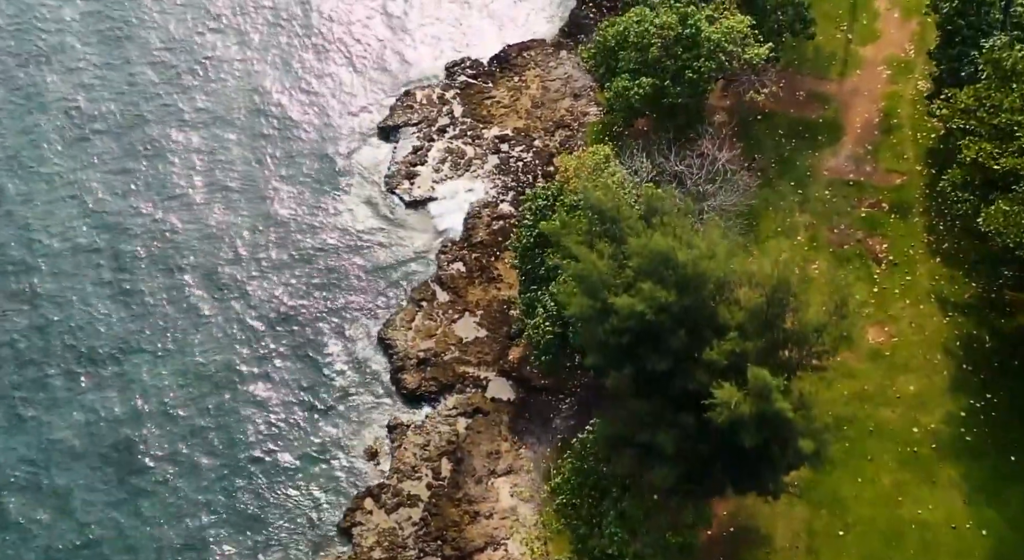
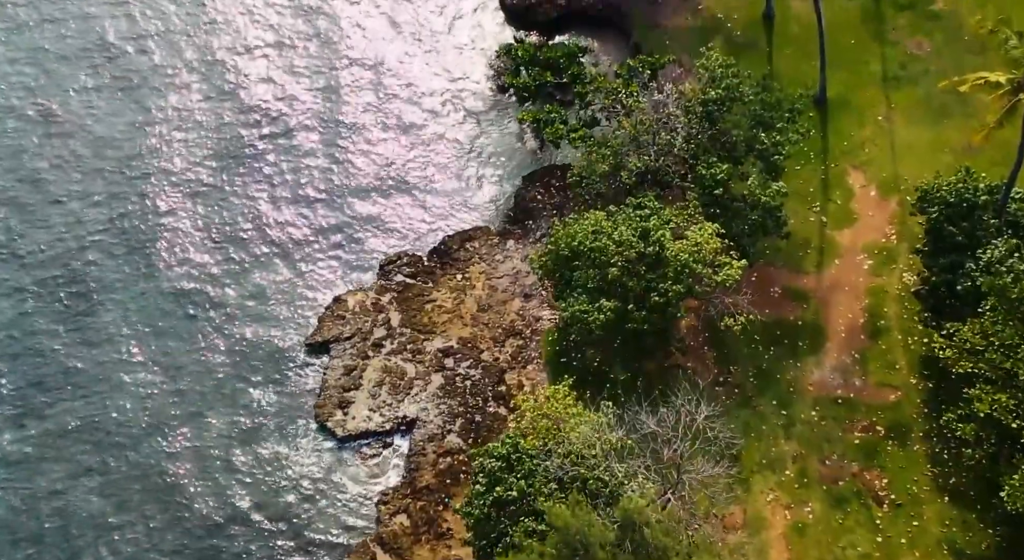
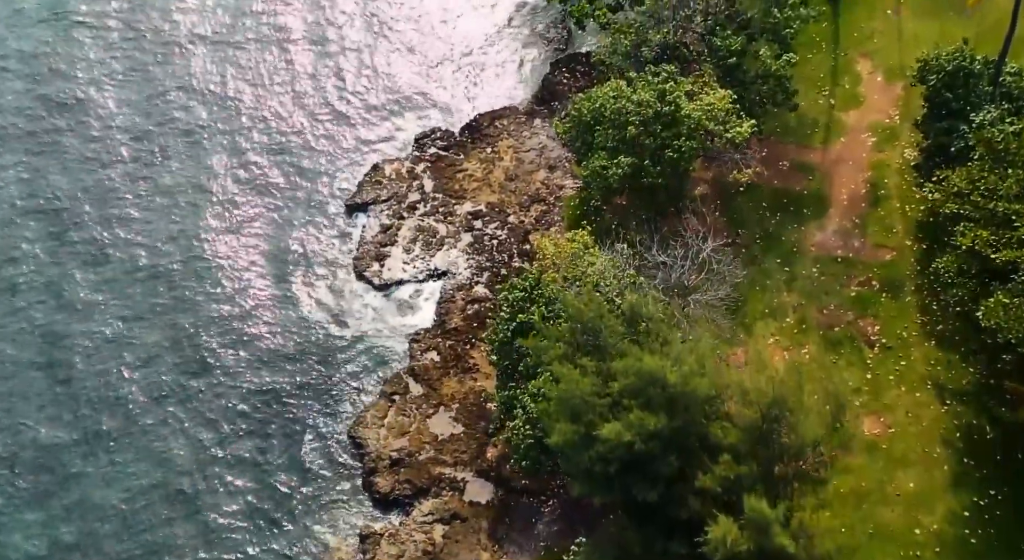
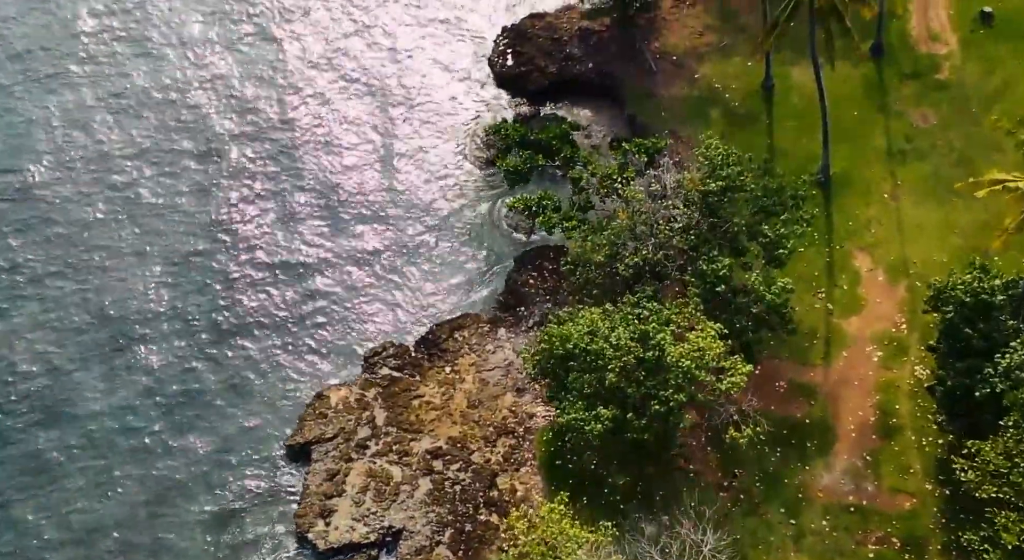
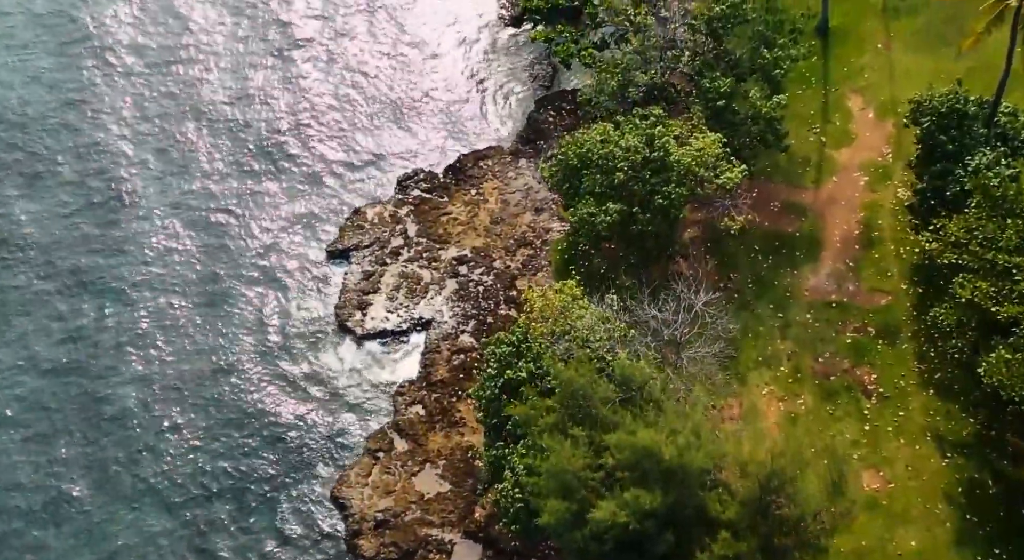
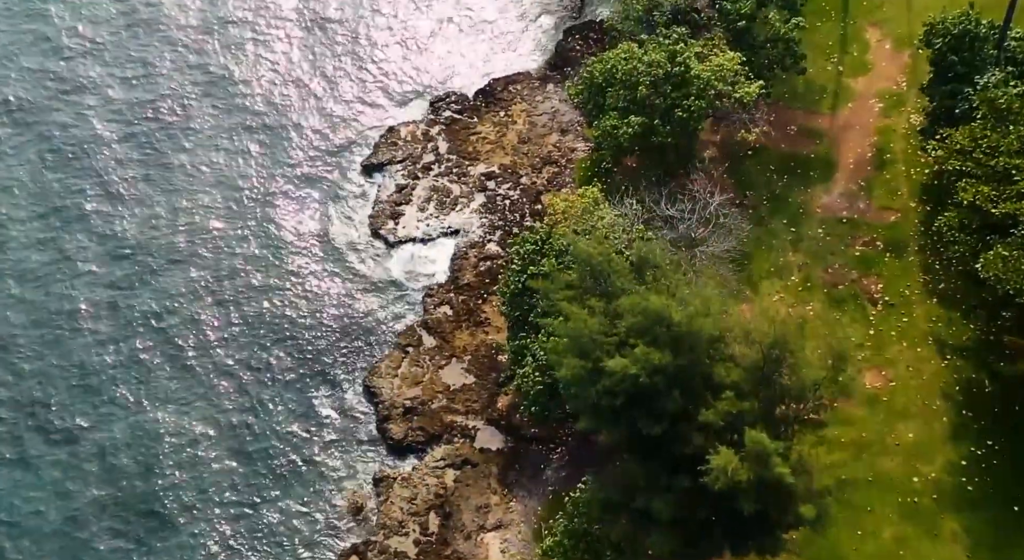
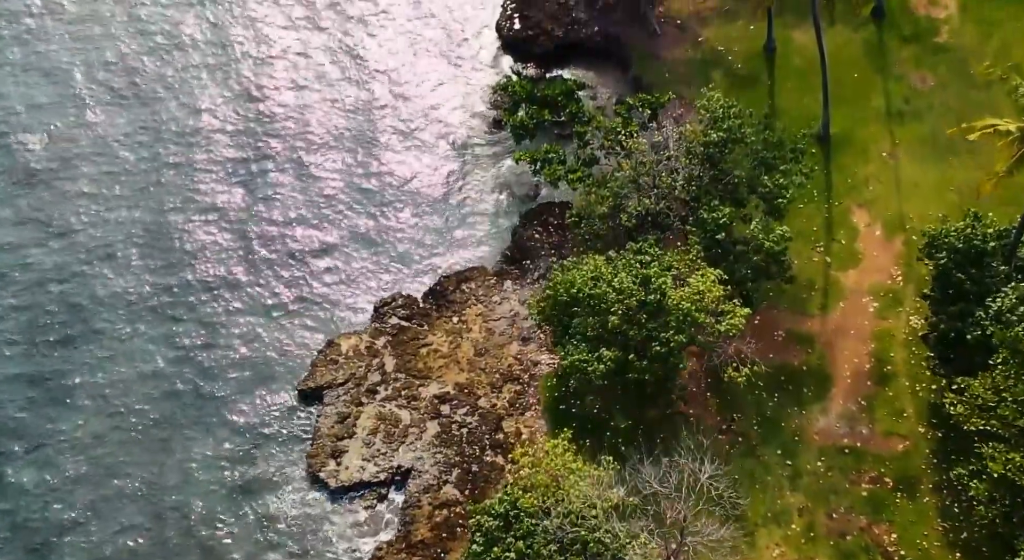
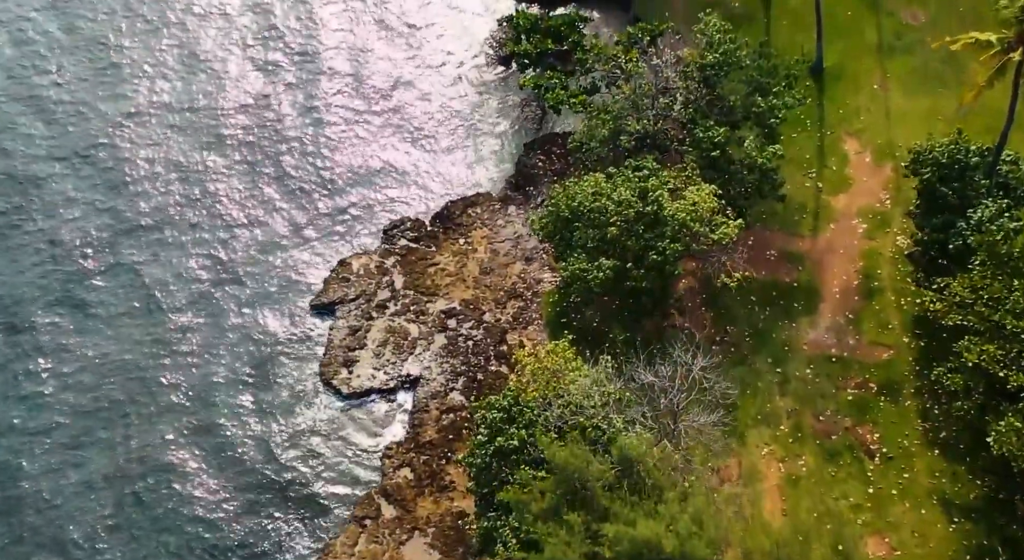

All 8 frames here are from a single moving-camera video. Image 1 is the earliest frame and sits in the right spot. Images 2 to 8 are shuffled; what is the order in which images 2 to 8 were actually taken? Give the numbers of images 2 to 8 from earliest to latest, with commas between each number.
6, 3, 5, 8, 2, 7, 4
